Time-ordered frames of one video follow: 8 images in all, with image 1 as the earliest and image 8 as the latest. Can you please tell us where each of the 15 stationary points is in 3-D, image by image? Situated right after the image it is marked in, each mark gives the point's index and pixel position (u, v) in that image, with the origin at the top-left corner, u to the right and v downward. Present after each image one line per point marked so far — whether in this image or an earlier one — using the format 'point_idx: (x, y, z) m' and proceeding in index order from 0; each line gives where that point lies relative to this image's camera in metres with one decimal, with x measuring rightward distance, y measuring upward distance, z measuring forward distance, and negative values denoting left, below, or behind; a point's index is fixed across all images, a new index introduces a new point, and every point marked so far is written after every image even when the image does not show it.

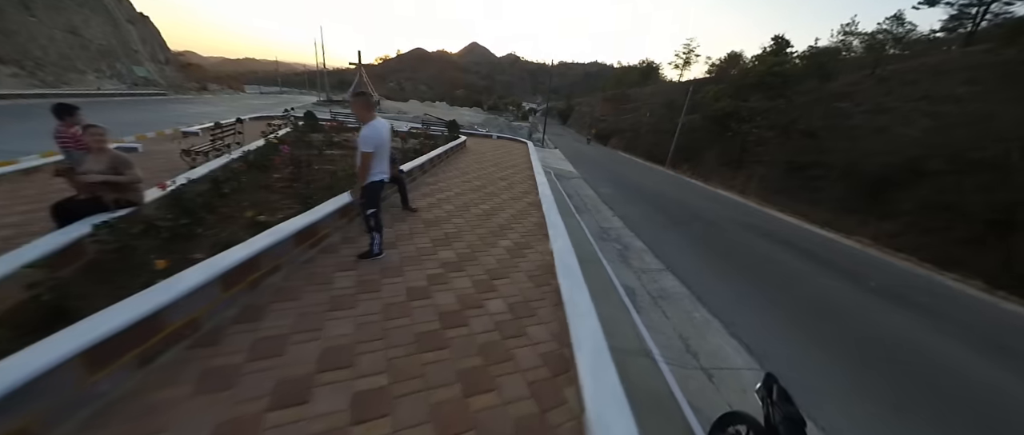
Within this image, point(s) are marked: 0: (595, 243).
0: (+1.8, -0.5, +6.5) m
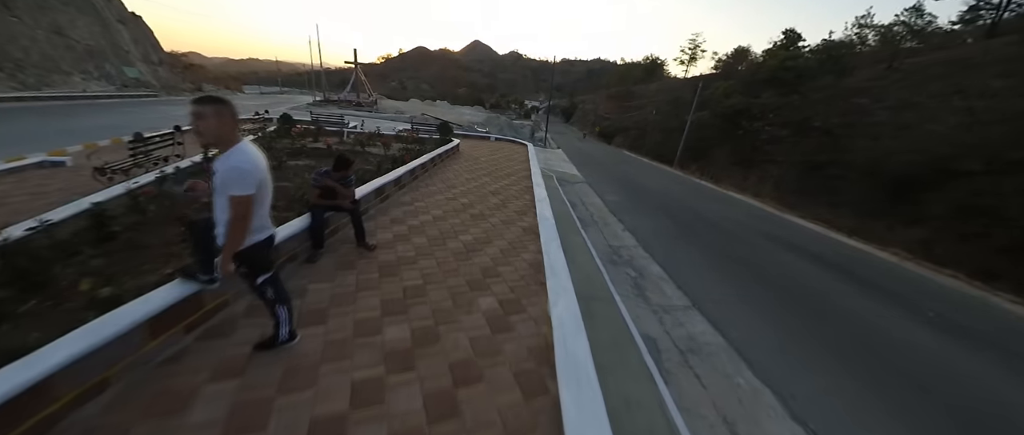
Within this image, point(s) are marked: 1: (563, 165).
0: (+1.7, -0.9, +5.5) m
1: (+2.9, +3.0, +17.7) m
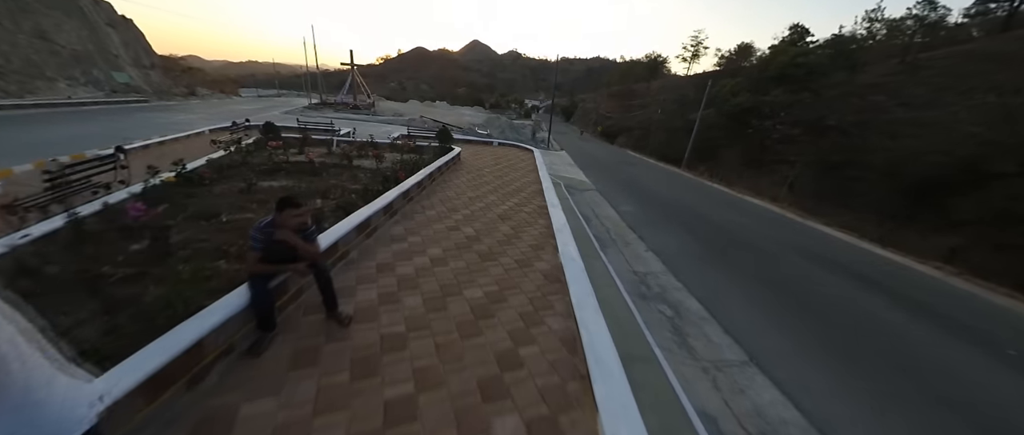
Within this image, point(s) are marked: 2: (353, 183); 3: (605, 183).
0: (+1.8, -1.3, +4.7) m
1: (+3.1, +2.6, +16.8) m
2: (-2.8, +0.6, +5.4) m
3: (+4.3, +1.6, +14.3) m
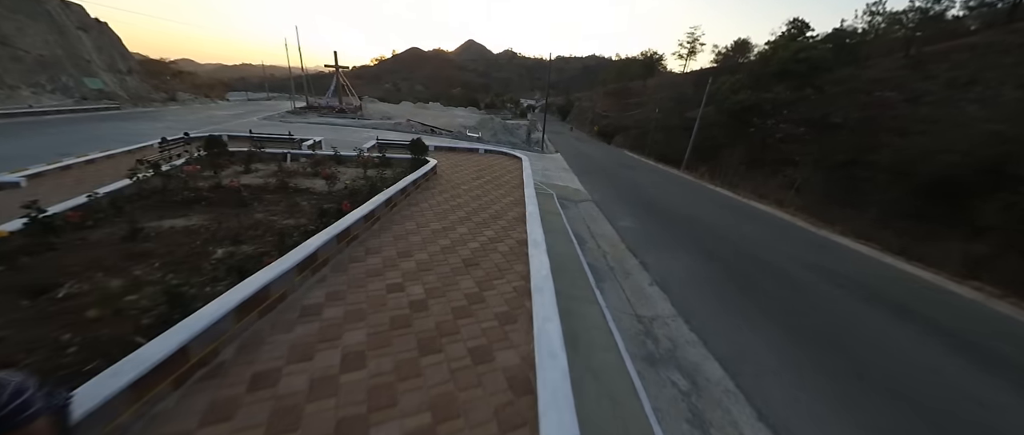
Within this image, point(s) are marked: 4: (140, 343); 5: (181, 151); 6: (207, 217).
0: (+1.5, -1.9, +3.7) m
1: (+2.6, +2.1, +15.8) m
2: (-3.2, 0.0, +4.4) m
3: (+3.9, +1.1, +13.3) m
4: (-2.6, -0.9, +2.2) m
5: (-7.6, +1.5, +7.0) m
6: (-4.1, 0.0, +4.2) m
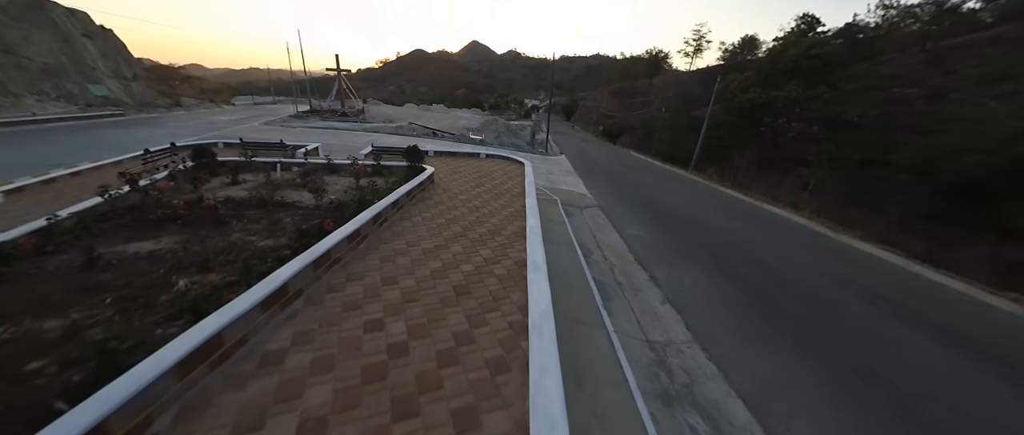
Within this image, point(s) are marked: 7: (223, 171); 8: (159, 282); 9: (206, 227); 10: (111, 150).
0: (+1.5, -2.1, +3.3) m
1: (+2.7, +1.9, +15.3) m
2: (-3.3, -0.3, +4.0) m
3: (+4.0, +0.9, +12.8) m
4: (-2.7, -1.1, +1.8) m
5: (-7.6, +1.2, +6.7) m
6: (-4.1, -0.3, +3.8) m
7: (-6.2, +0.9, +6.6) m
8: (-3.5, -0.6, +3.0) m
9: (-4.1, -0.1, +4.1) m
10: (-14.9, +2.5, +11.4) m
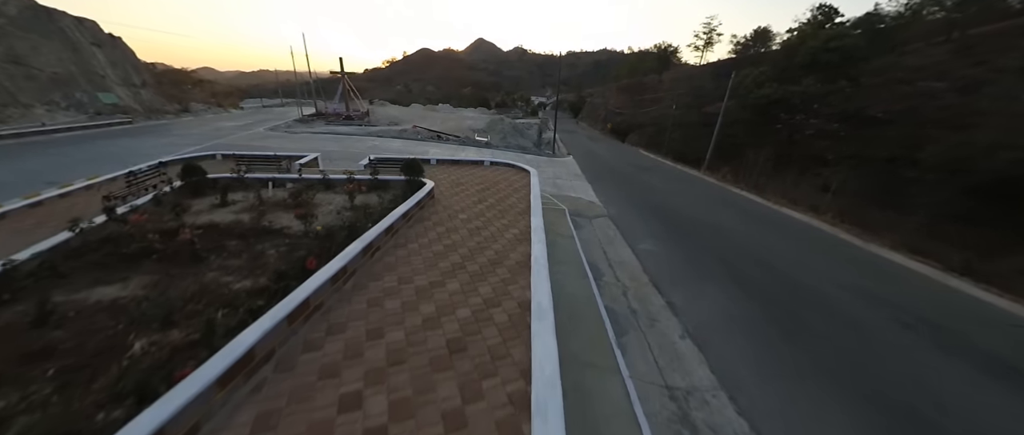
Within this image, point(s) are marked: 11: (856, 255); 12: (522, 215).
0: (+1.5, -2.5, +2.8) m
1: (+3.0, +1.6, +14.8) m
2: (-3.2, -0.7, +3.7) m
3: (+4.2, +0.6, +12.3) m
4: (-2.7, -1.6, +1.4) m
5: (-7.5, +0.7, +6.5) m
6: (-4.1, -0.7, +3.5) m
7: (-6.1, +0.5, +6.3) m
8: (-3.5, -1.1, +2.7) m
9: (-4.1, -0.6, +3.8) m
10: (-14.7, +2.0, +11.3) m
11: (+10.9, -1.2, +9.8) m
12: (+0.2, +0.1, +6.6) m
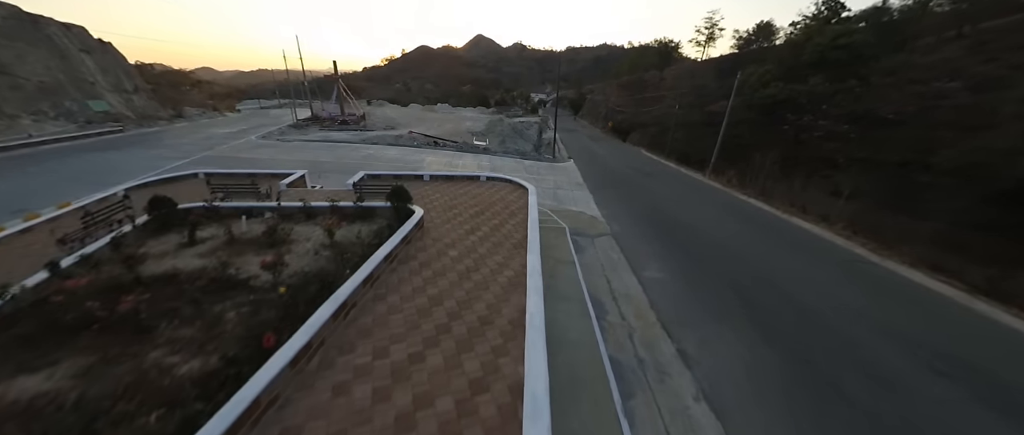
0: (+1.4, -3.2, +2.3) m
1: (+2.9, +1.1, +14.3) m
2: (-3.3, -1.4, +3.2) m
3: (+4.1, 0.0, +11.7) m
4: (-2.8, -2.3, +1.0) m
5: (-7.6, 0.0, +6.0) m
6: (-4.2, -1.4, +3.0) m
7: (-6.2, -0.2, +5.8) m
8: (-3.6, -1.8, +2.2) m
9: (-4.2, -1.3, +3.3) m
10: (-14.8, +1.2, +10.8) m
11: (+10.8, -1.7, +9.2) m
12: (+0.1, -0.6, +6.1) m
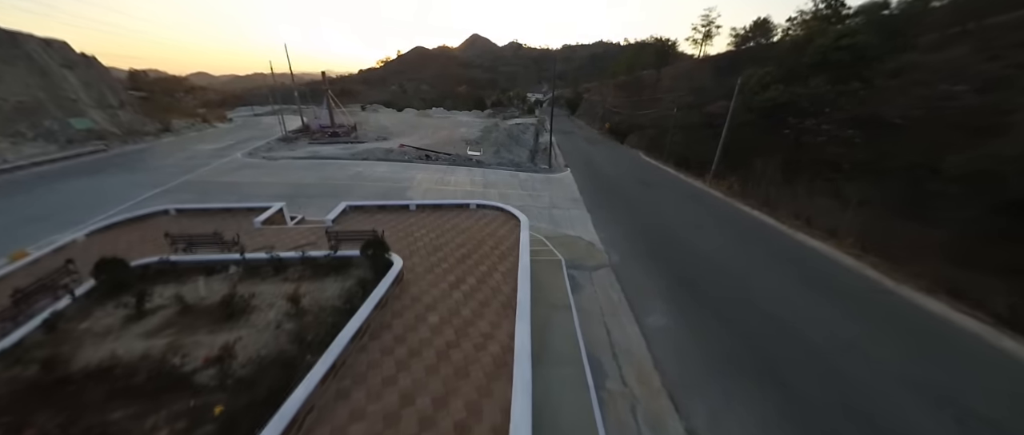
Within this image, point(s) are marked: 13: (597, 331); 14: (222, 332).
0: (+1.2, -4.2, +1.8) m
1: (+2.7, +0.2, +13.7) m
2: (-3.5, -2.5, +2.6) m
3: (+3.9, -0.8, +11.2) m
4: (-3.0, -3.4, +0.4) m
5: (-7.8, -1.1, +5.4) m
6: (-4.4, -2.5, +2.5) m
7: (-6.4, -1.3, +5.2) m
8: (-3.7, -2.9, +1.6) m
9: (-4.4, -2.4, +2.8) m
10: (-15.1, 0.0, +10.2) m
11: (+10.6, -2.4, +8.7) m
12: (-0.1, -1.6, +5.5) m
13: (+1.8, -2.4, +6.6) m
14: (-4.3, -1.6, +4.6) m
